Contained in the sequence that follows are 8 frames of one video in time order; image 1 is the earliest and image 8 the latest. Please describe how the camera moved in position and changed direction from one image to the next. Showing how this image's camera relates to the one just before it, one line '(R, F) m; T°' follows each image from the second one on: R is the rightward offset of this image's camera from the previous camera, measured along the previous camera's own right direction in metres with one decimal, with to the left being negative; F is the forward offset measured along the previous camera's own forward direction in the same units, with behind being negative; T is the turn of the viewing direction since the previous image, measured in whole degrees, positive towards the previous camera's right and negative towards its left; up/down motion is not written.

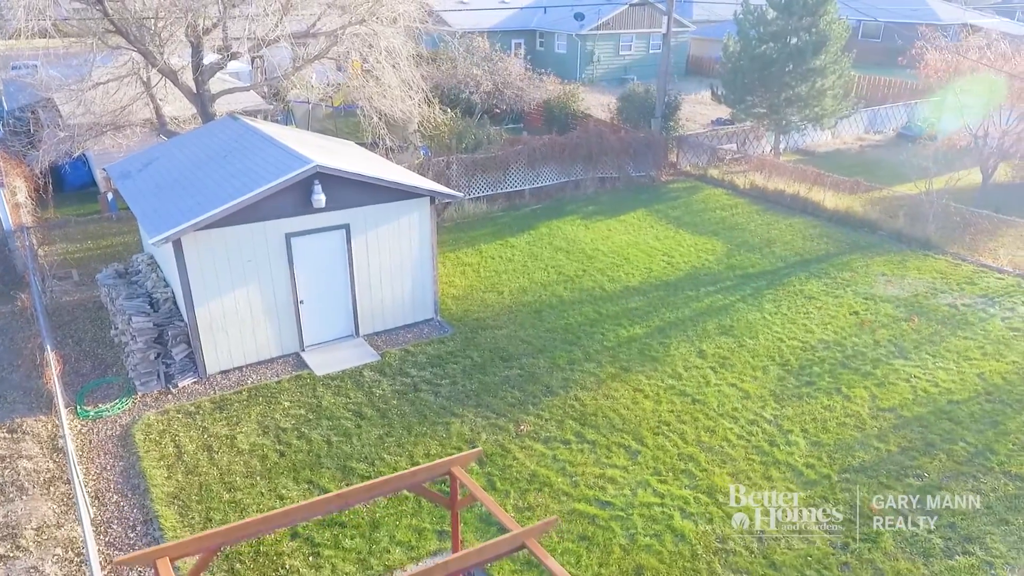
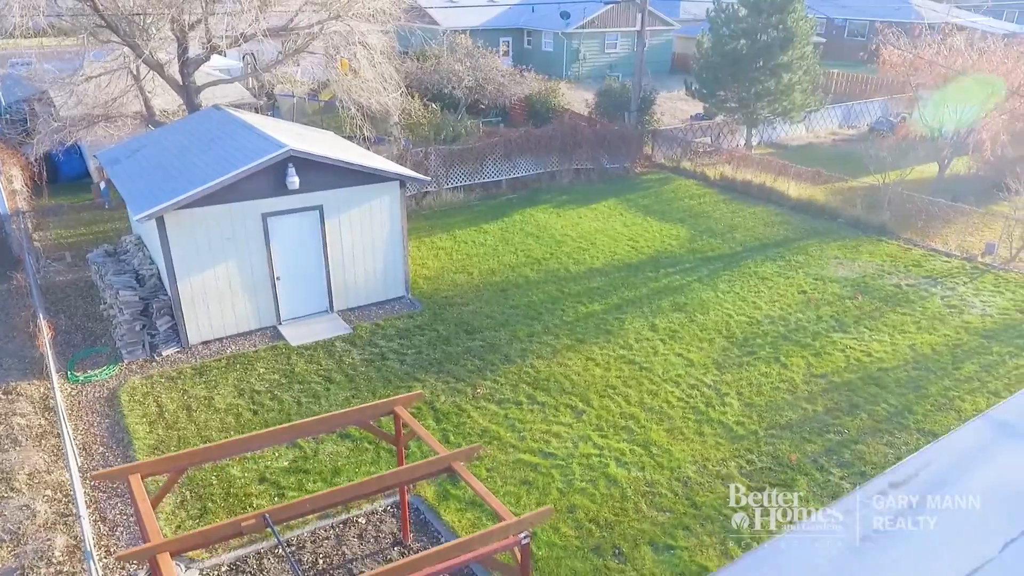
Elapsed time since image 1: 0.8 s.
(+0.6, -0.7) m; 0°
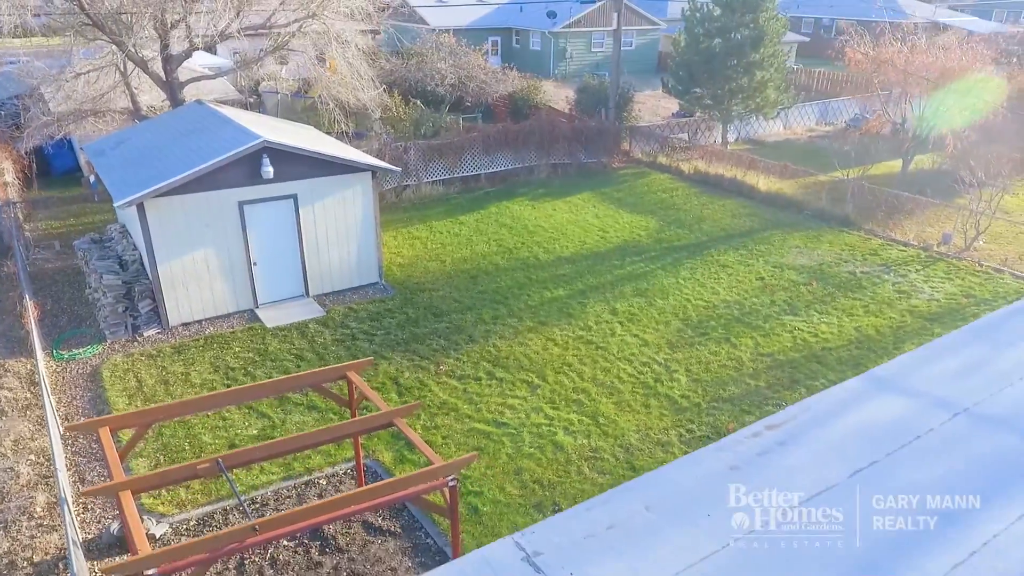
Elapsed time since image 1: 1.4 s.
(+0.5, -0.5) m; 0°
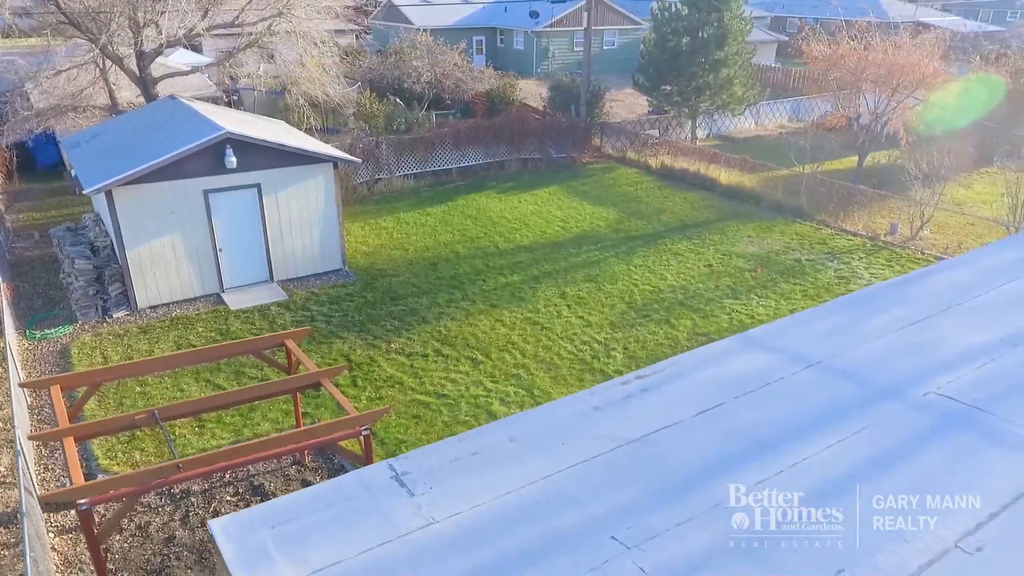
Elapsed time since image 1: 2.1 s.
(+0.8, -0.6) m; 0°
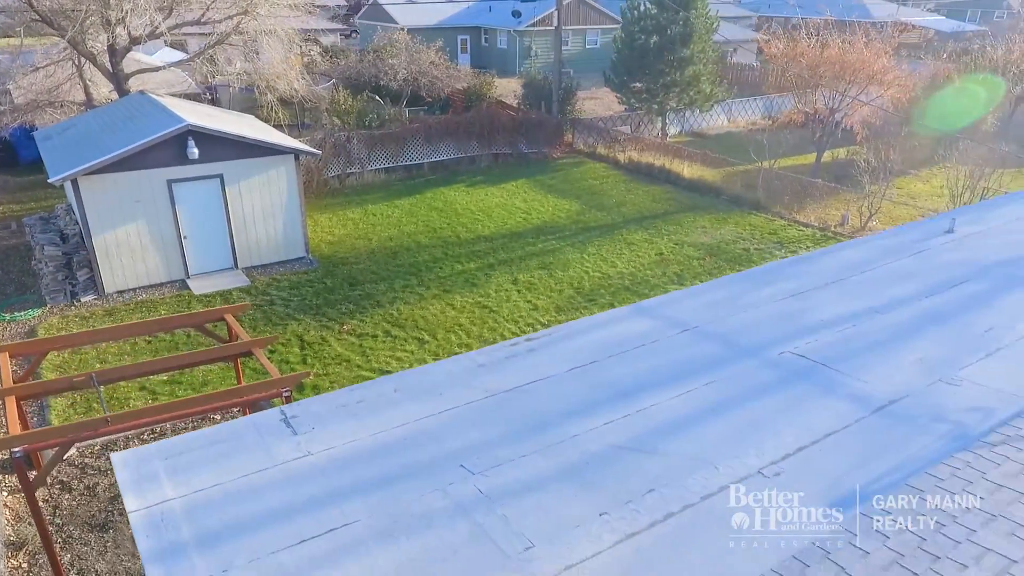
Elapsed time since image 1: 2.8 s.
(+0.8, -0.5) m; 0°
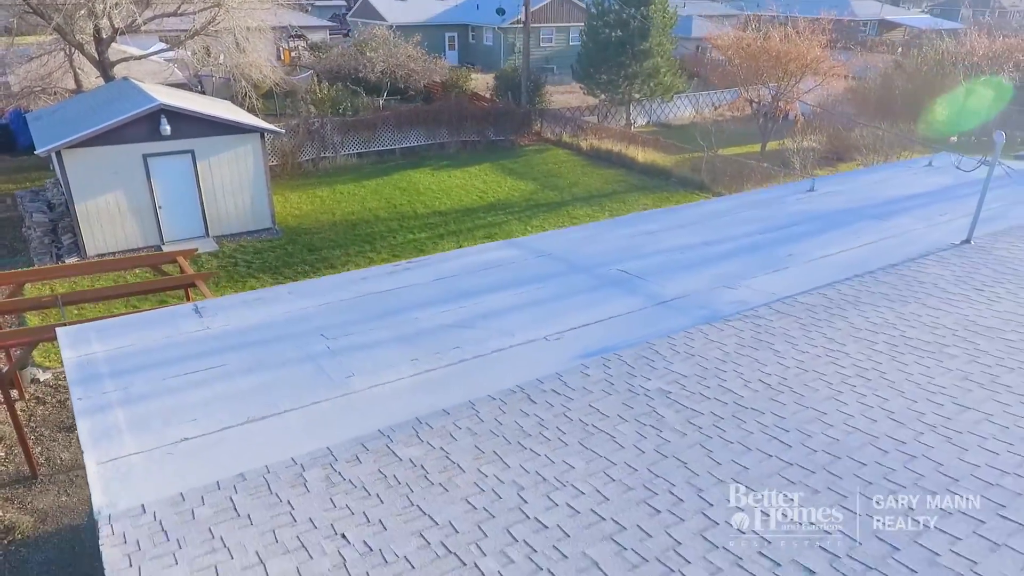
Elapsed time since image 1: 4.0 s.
(+1.3, -1.3) m; -1°
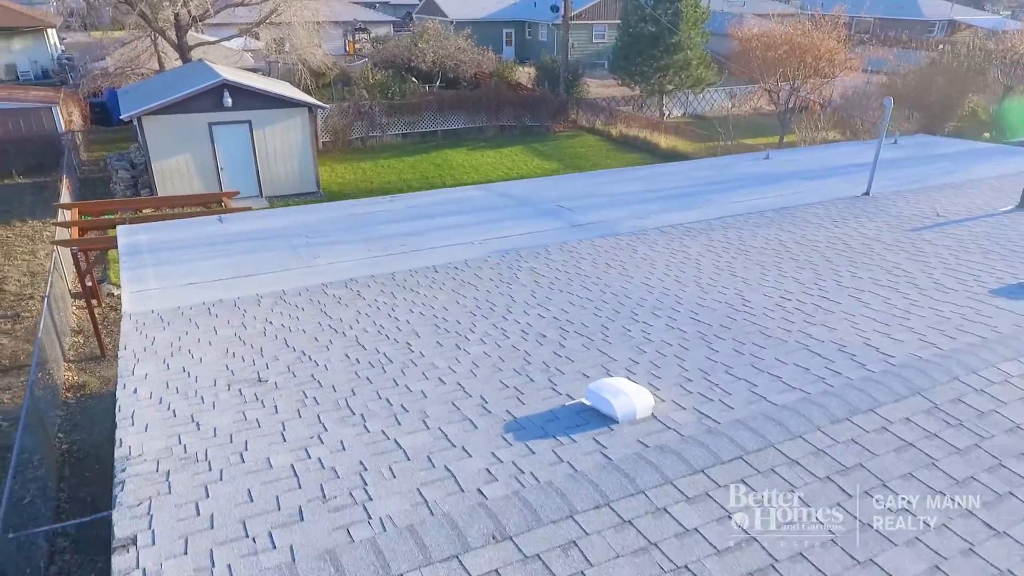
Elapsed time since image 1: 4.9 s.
(+1.3, -1.4) m; -6°
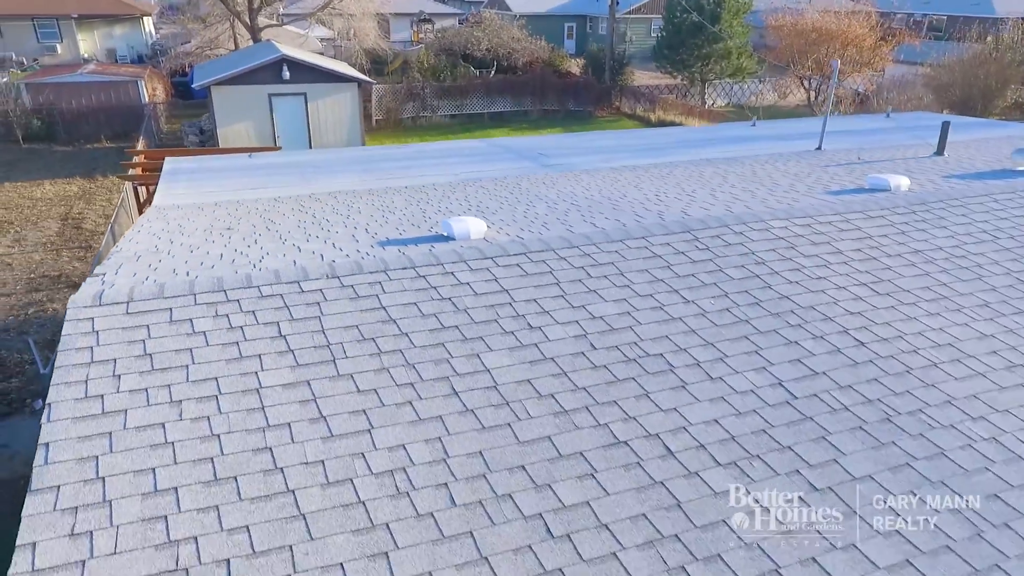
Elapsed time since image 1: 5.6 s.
(+1.2, -1.0) m; -6°
